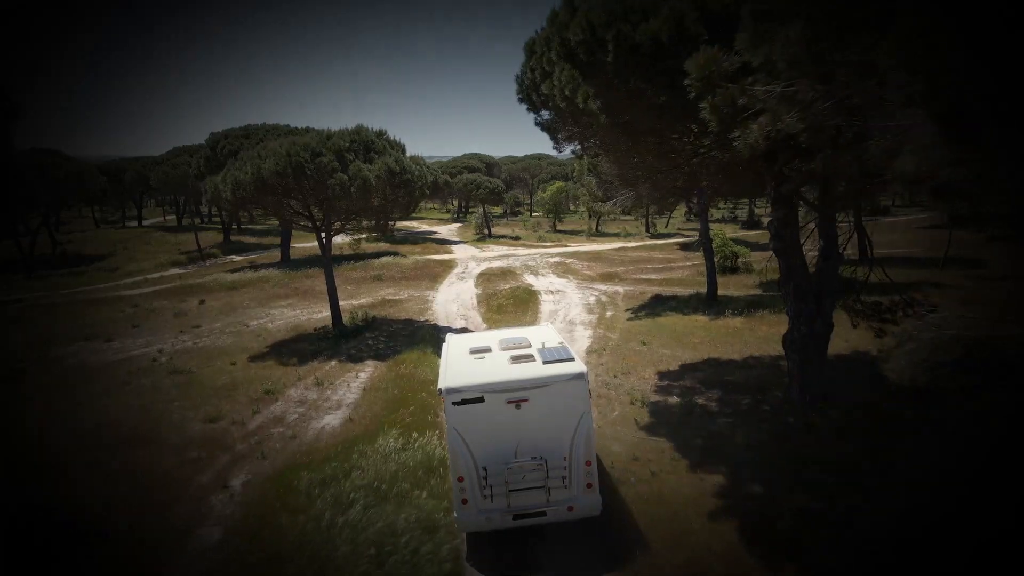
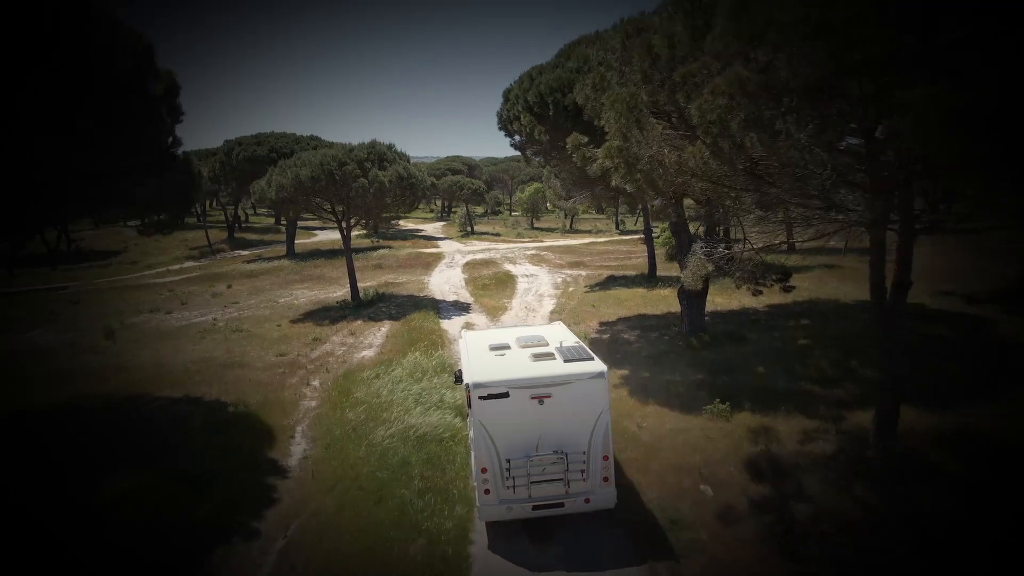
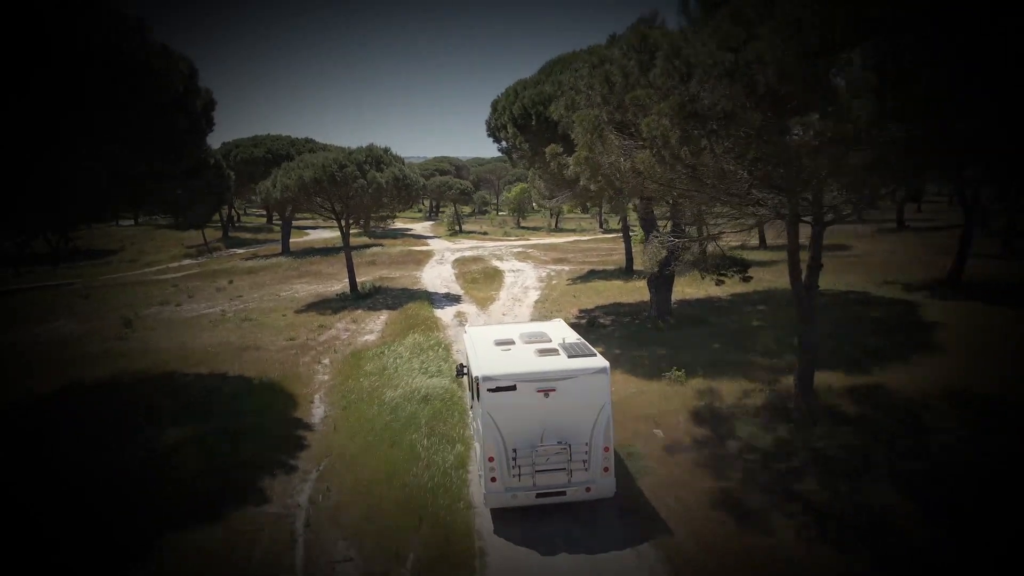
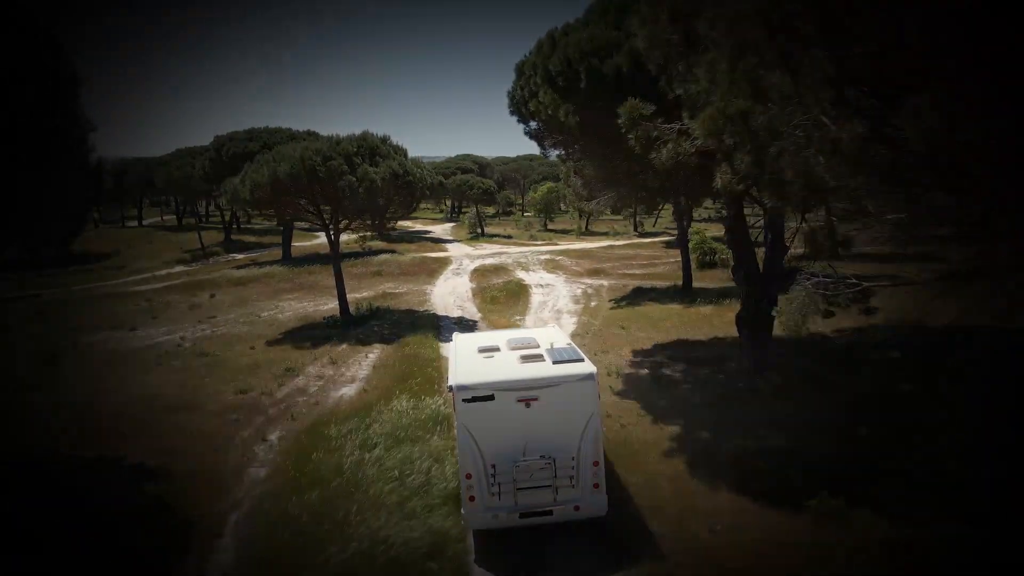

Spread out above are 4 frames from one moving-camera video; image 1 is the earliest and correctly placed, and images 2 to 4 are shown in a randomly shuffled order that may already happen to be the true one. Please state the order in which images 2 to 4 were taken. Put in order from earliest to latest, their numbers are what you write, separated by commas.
4, 2, 3
